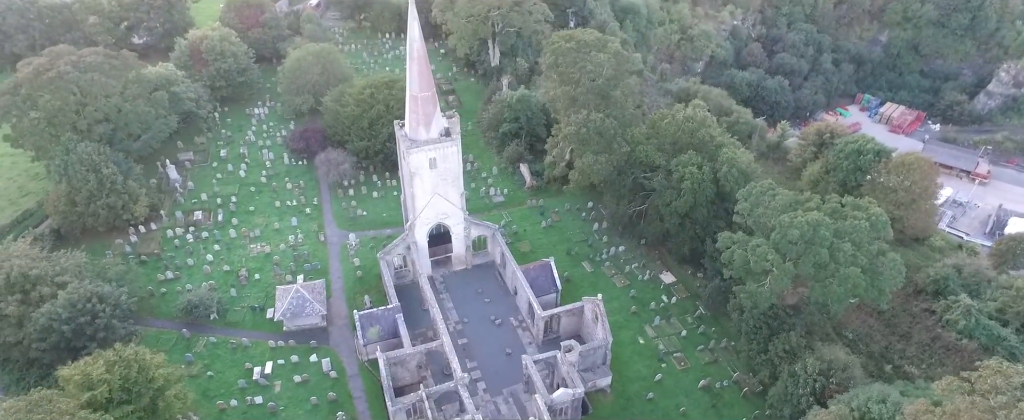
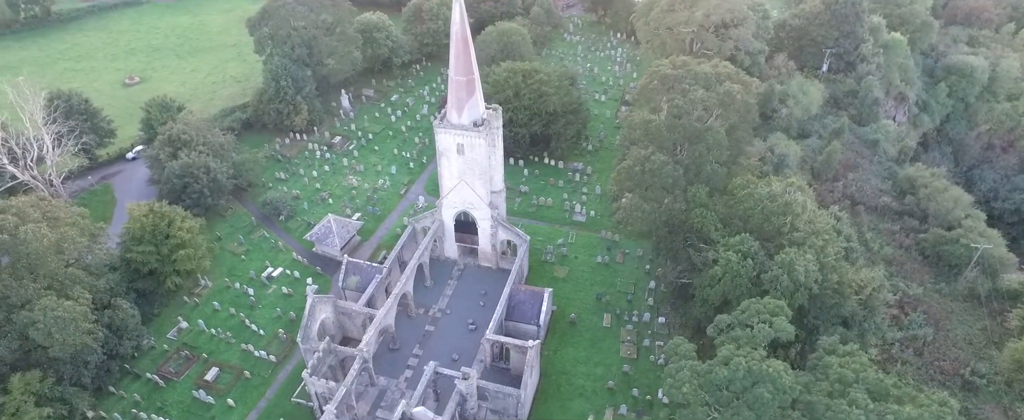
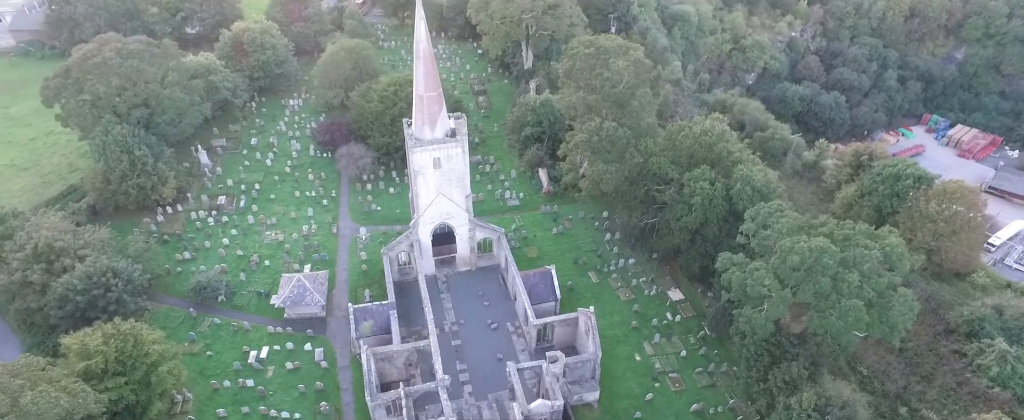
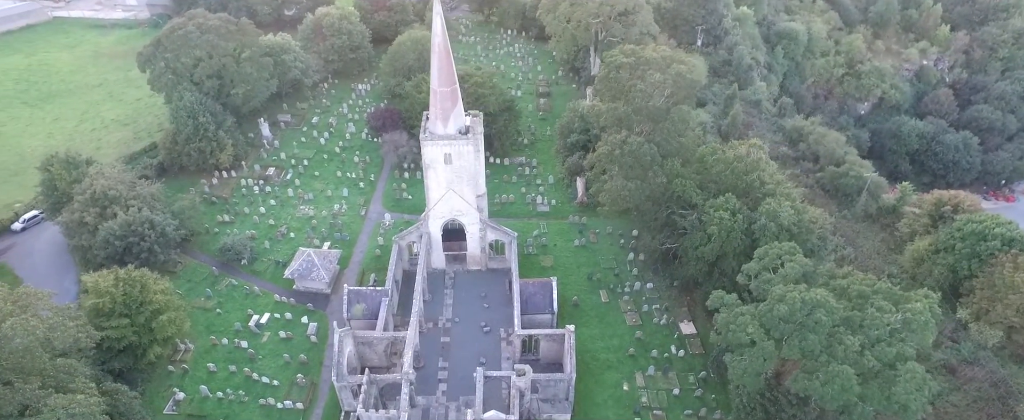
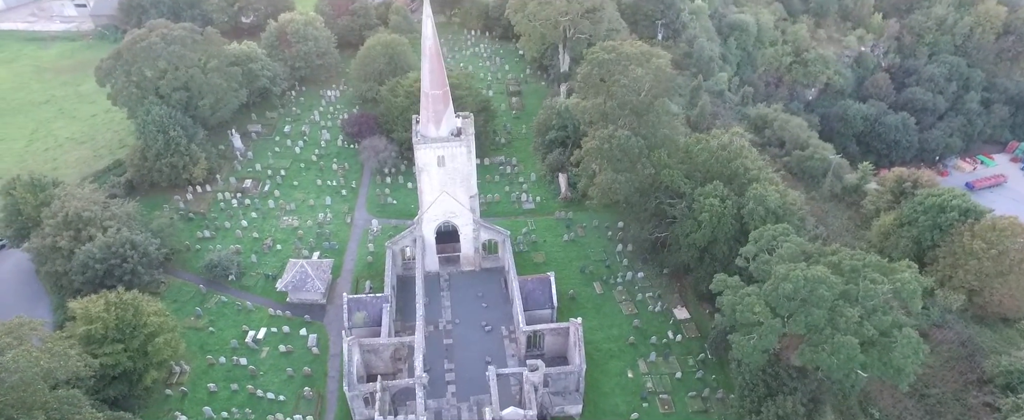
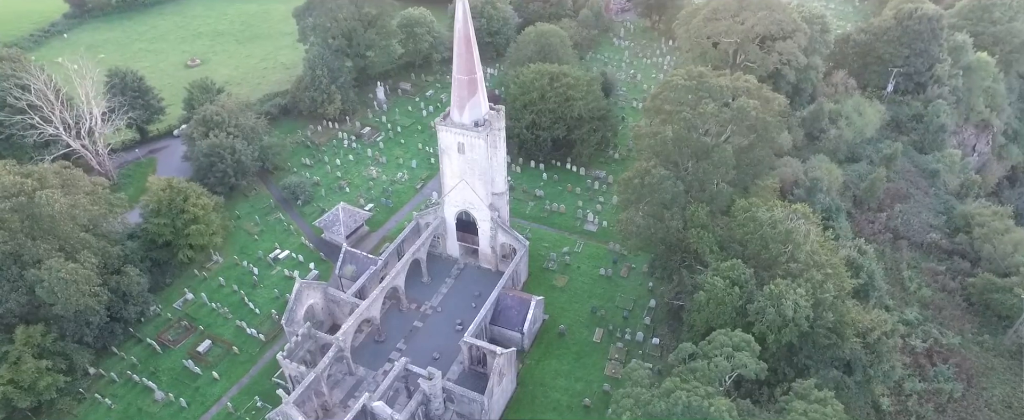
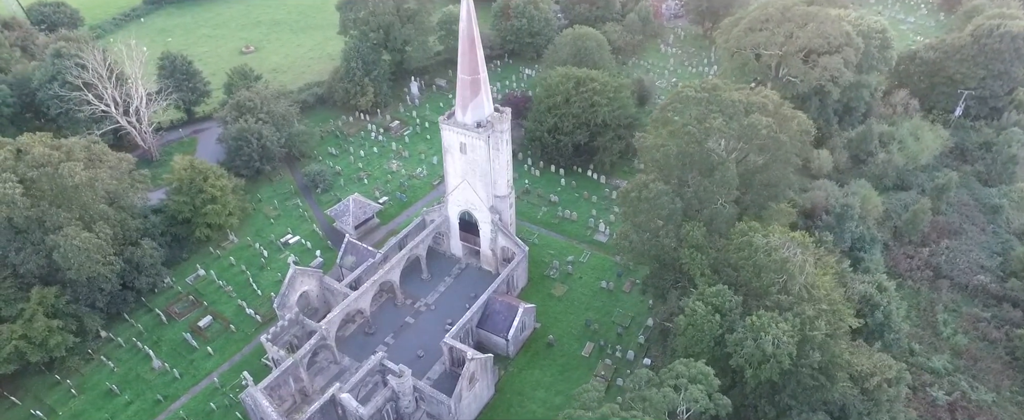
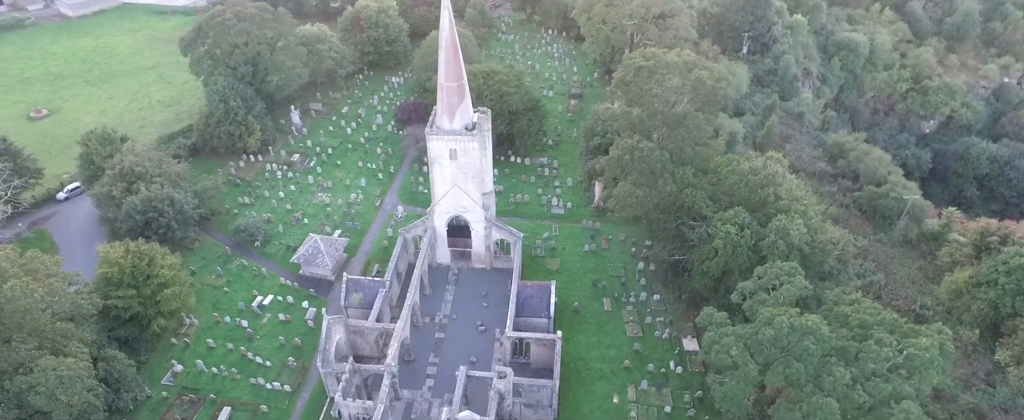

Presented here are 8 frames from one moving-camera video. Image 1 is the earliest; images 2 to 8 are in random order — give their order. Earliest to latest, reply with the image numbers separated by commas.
3, 5, 4, 8, 2, 6, 7
